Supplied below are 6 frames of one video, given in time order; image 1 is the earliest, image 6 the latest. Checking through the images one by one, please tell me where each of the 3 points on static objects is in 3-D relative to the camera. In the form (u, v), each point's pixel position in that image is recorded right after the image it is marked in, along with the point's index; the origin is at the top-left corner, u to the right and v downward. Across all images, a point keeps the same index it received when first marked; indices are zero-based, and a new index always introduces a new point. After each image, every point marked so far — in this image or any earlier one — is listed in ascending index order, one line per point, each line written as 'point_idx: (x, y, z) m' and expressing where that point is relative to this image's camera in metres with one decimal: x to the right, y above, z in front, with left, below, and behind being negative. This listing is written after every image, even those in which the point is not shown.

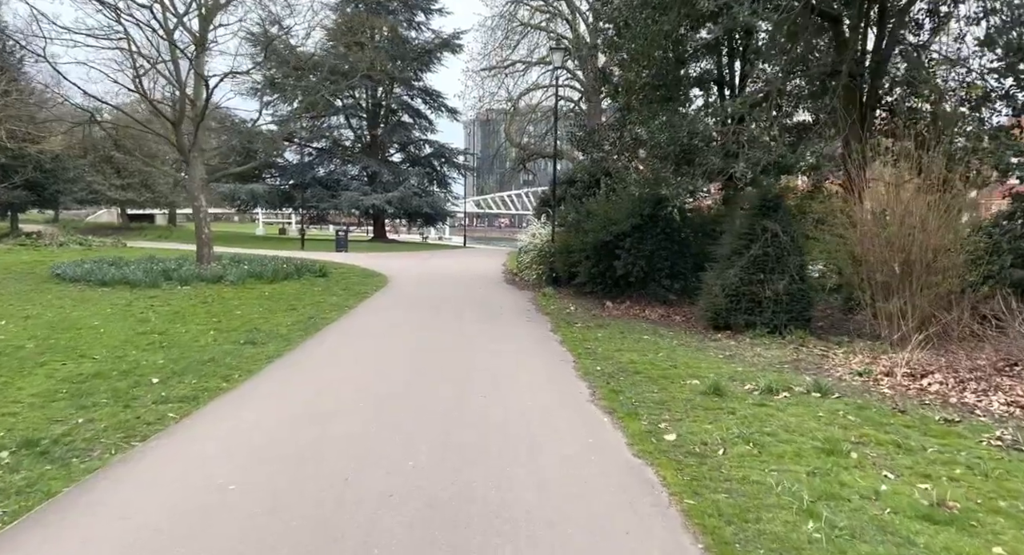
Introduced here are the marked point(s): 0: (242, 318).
0: (-4.6, -0.7, +10.8) m
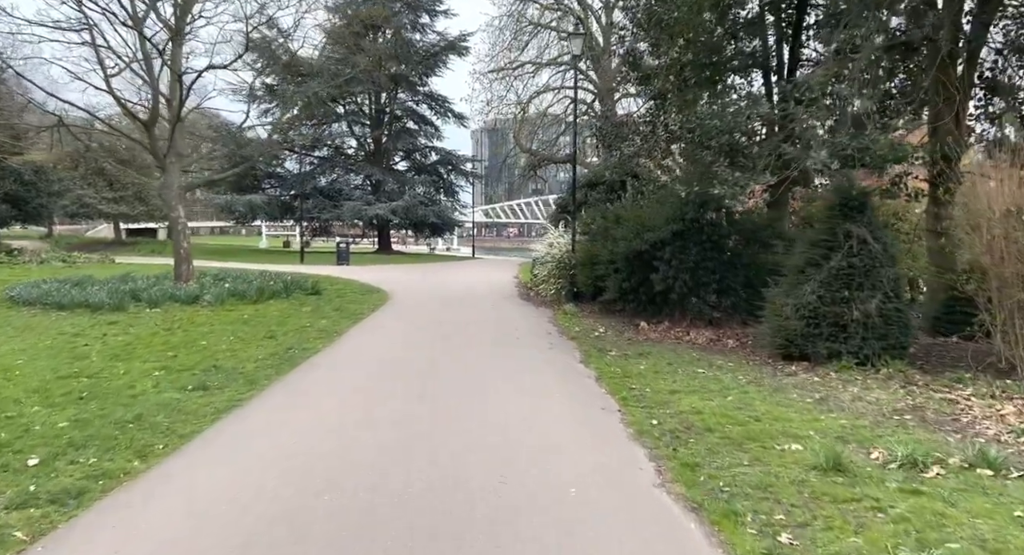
0: (-4.3, -1.0, +8.9) m
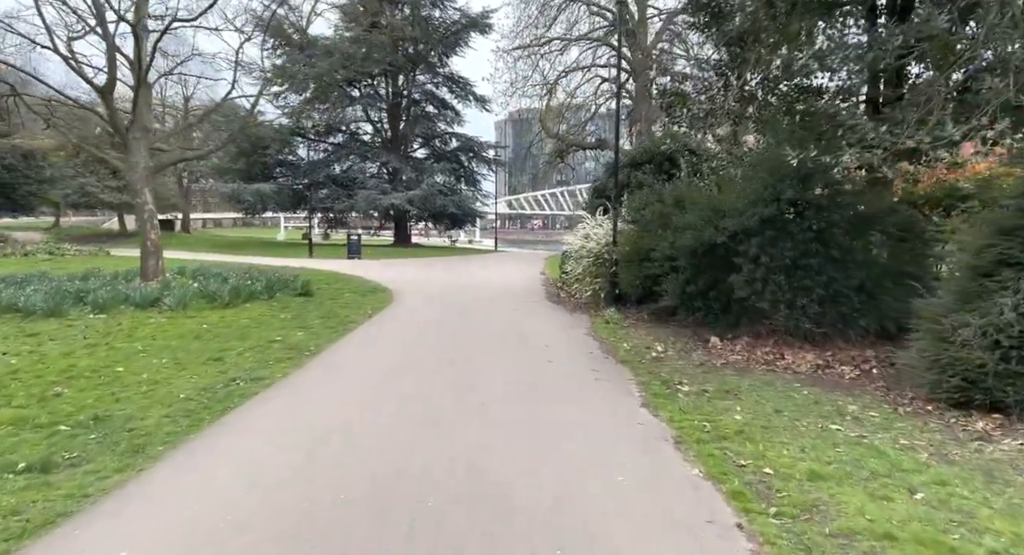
0: (-4.0, -1.1, +6.3) m
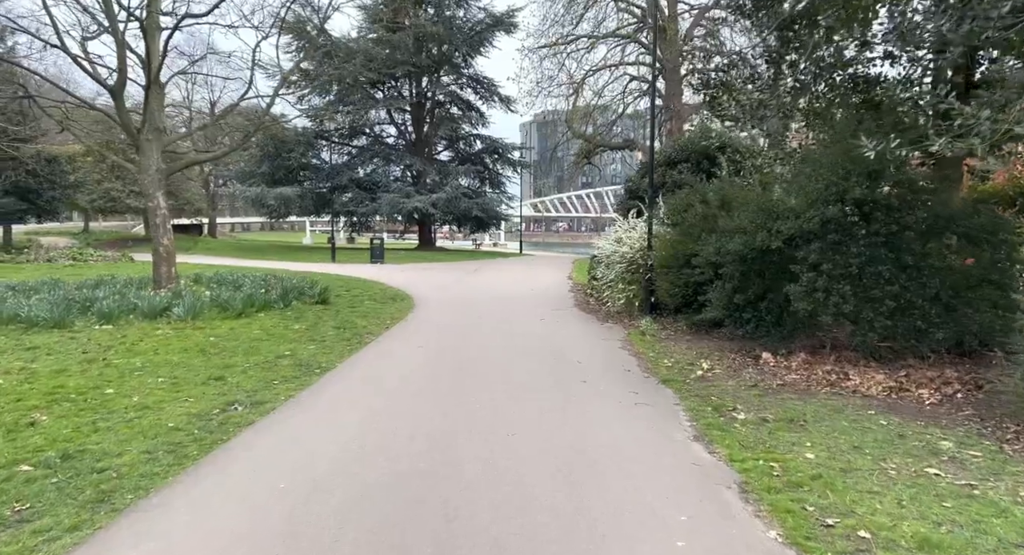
0: (-3.7, -1.2, +5.7) m
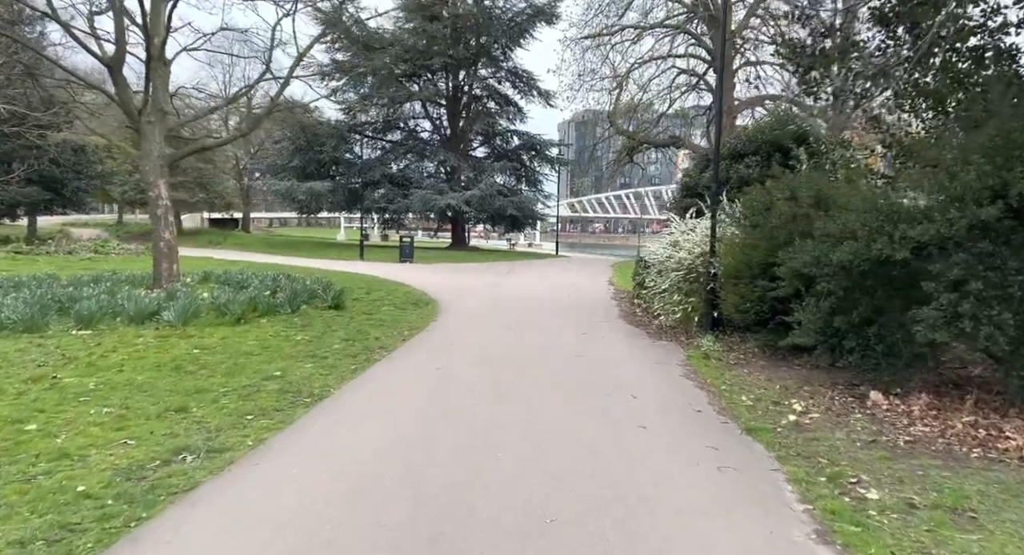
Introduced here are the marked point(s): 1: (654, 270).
0: (-3.5, -1.2, +4.3) m
1: (+2.7, +0.1, +11.9) m
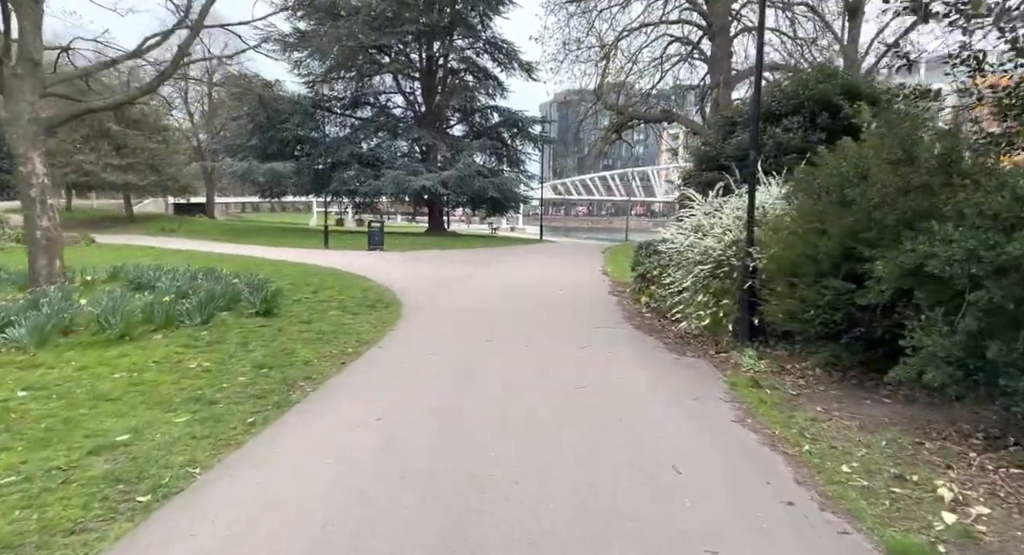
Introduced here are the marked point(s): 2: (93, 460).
0: (-3.6, -1.4, +1.8) m
1: (+2.4, +0.2, +9.5) m
2: (-2.7, -1.2, +4.1) m
